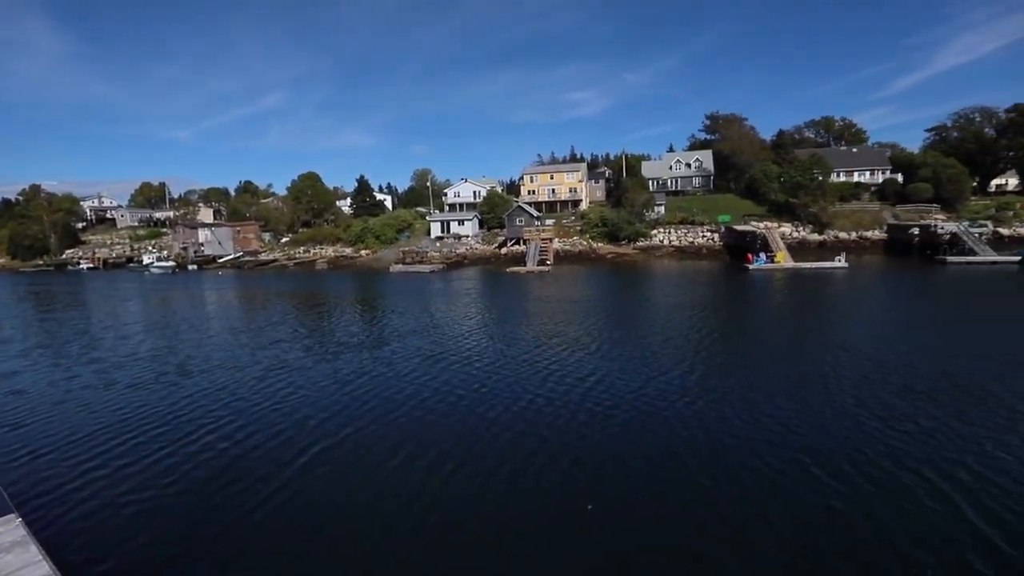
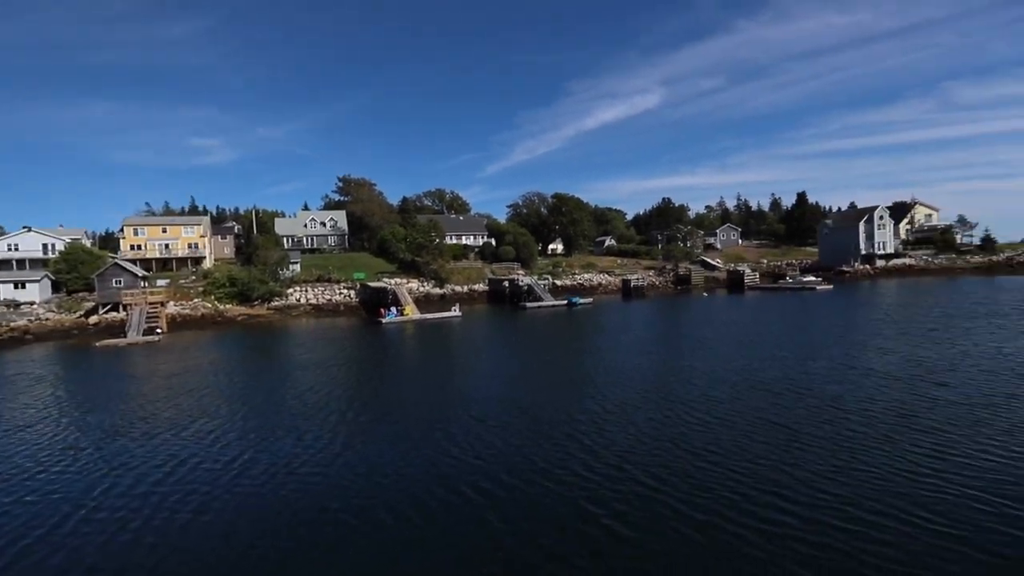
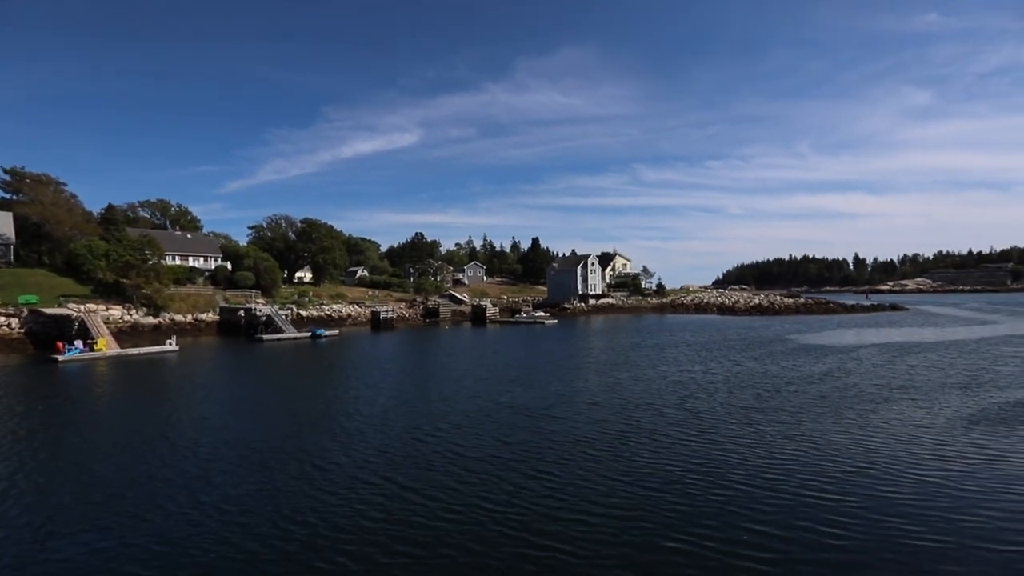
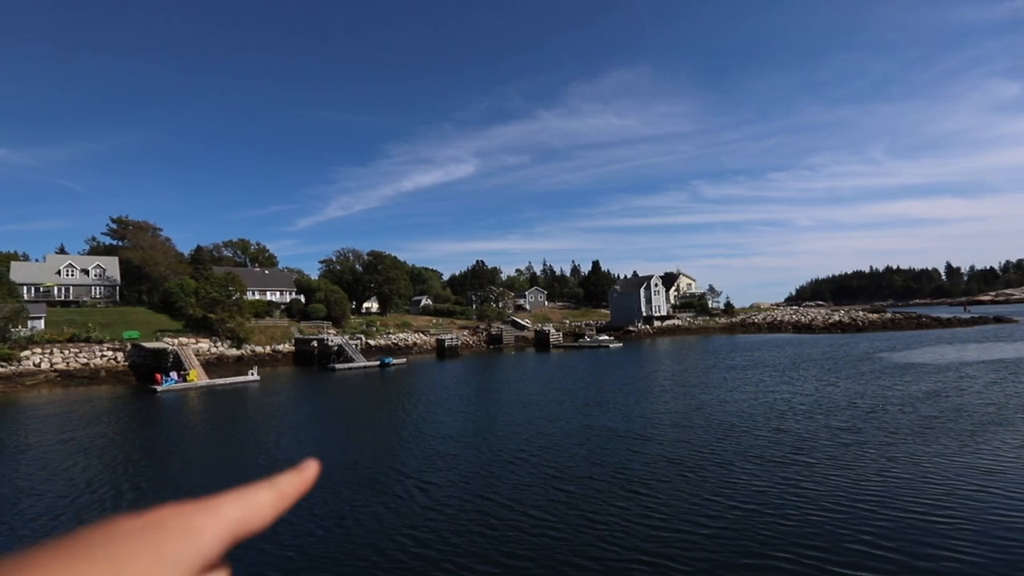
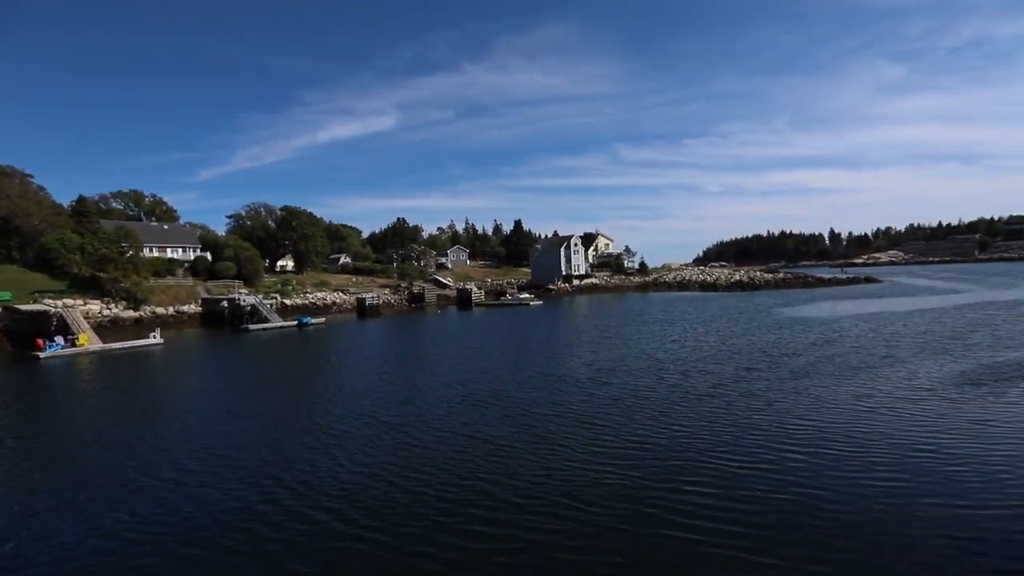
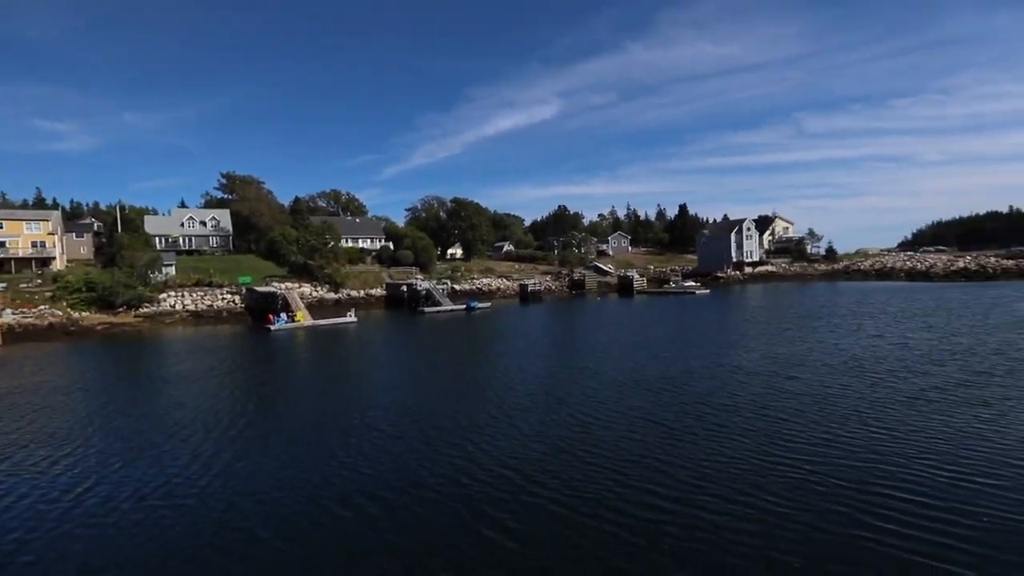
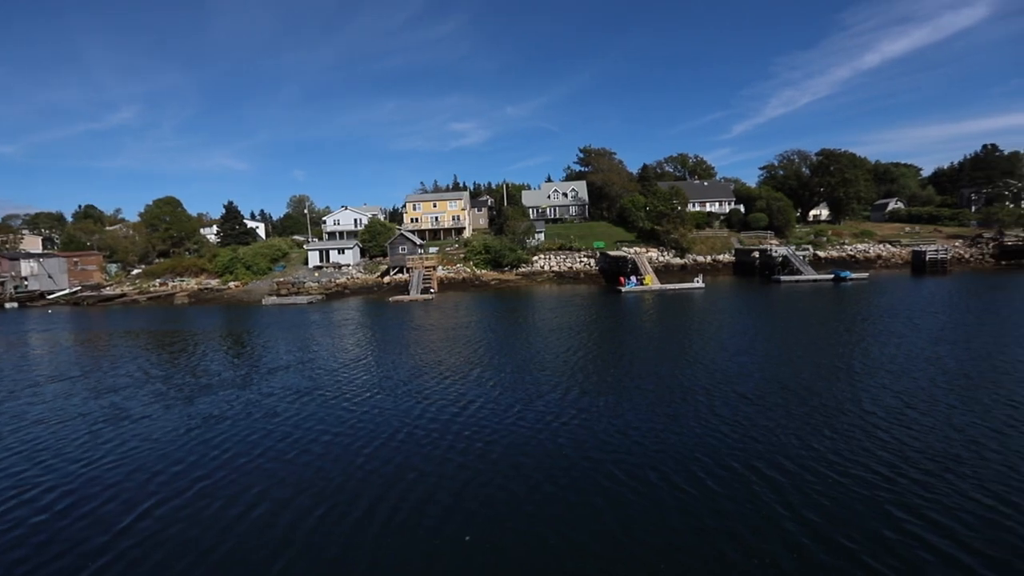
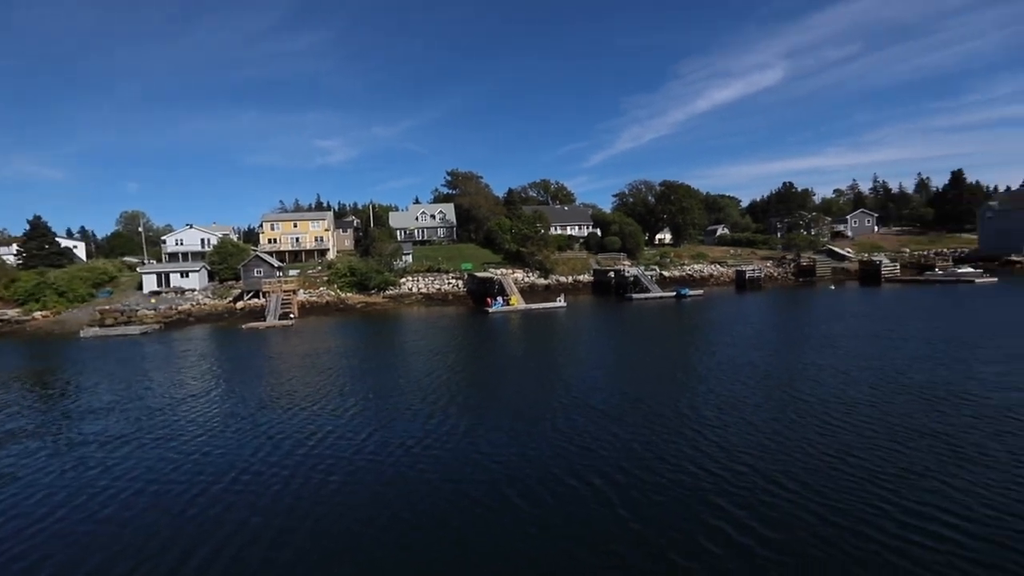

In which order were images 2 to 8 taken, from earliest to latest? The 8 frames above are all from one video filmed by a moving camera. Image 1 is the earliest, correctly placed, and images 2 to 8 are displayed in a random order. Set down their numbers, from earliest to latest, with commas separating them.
7, 8, 2, 6, 5, 4, 3
